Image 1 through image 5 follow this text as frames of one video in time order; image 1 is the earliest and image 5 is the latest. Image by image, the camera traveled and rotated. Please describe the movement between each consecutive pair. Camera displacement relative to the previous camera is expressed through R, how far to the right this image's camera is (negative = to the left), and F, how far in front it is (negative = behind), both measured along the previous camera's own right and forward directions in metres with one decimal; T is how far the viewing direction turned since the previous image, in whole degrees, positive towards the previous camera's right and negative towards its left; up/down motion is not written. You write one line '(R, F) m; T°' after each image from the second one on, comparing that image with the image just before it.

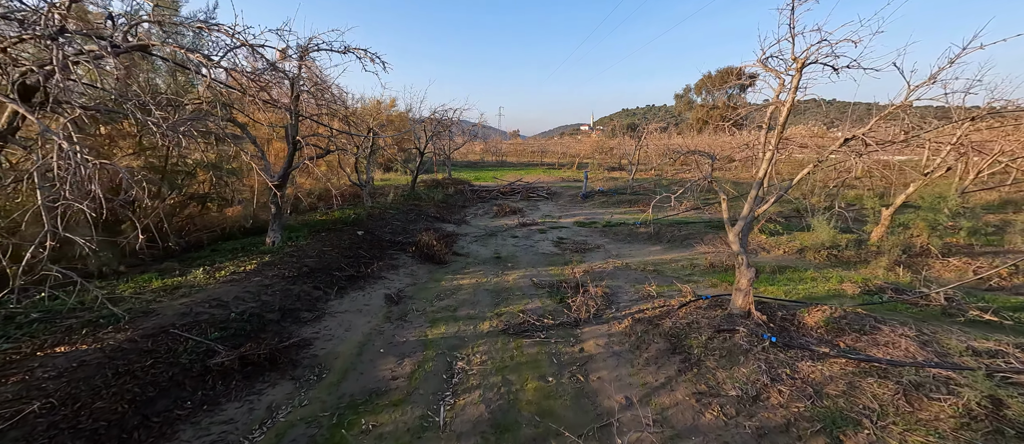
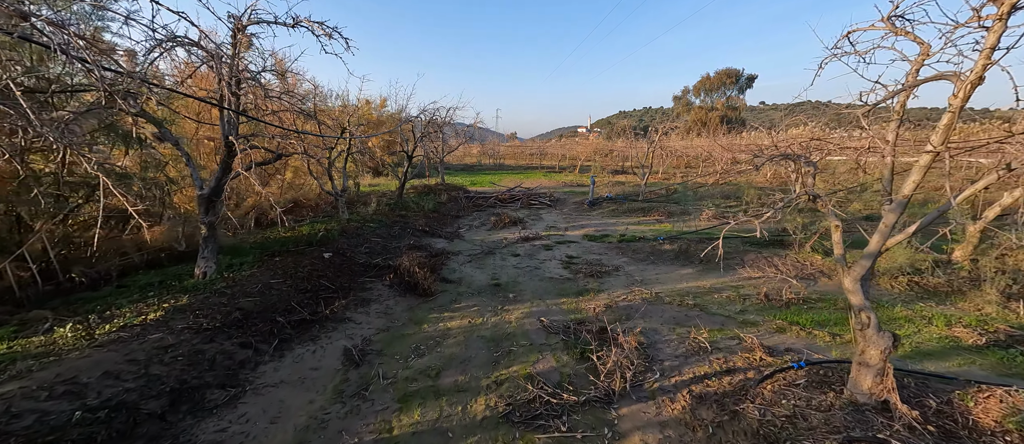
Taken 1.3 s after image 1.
(-0.1, +1.3) m; 0°
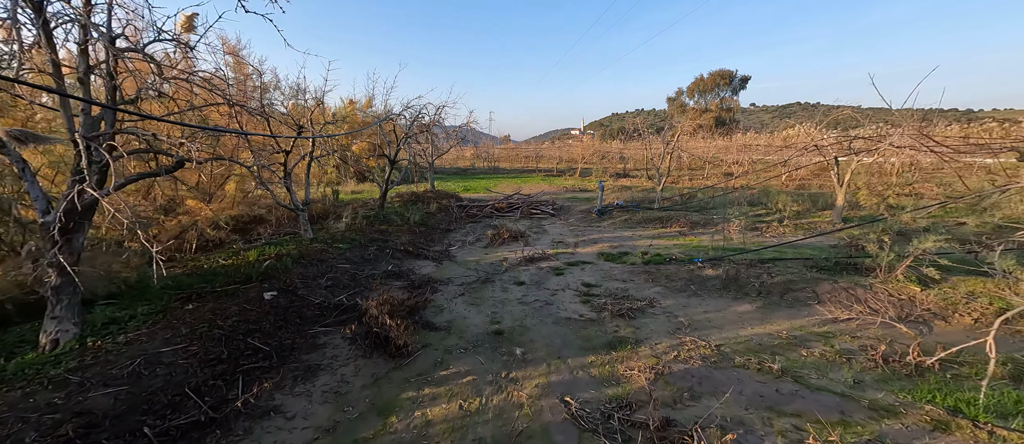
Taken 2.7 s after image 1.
(-0.1, +1.4) m; +1°
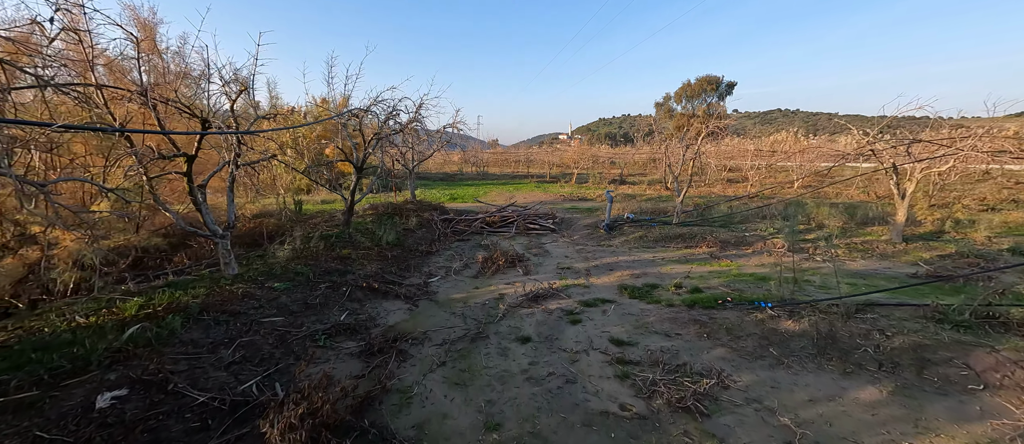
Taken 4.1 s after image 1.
(-0.1, +1.7) m; +2°
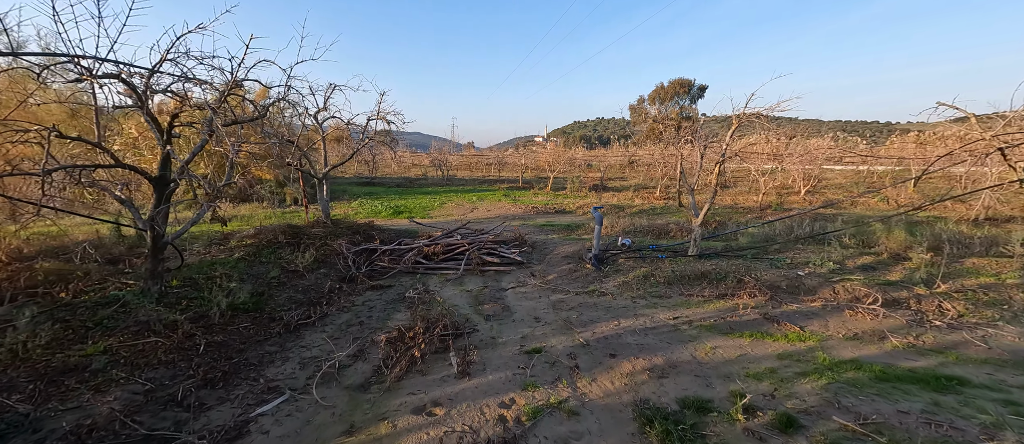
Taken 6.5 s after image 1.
(+0.5, +3.0) m; +4°
